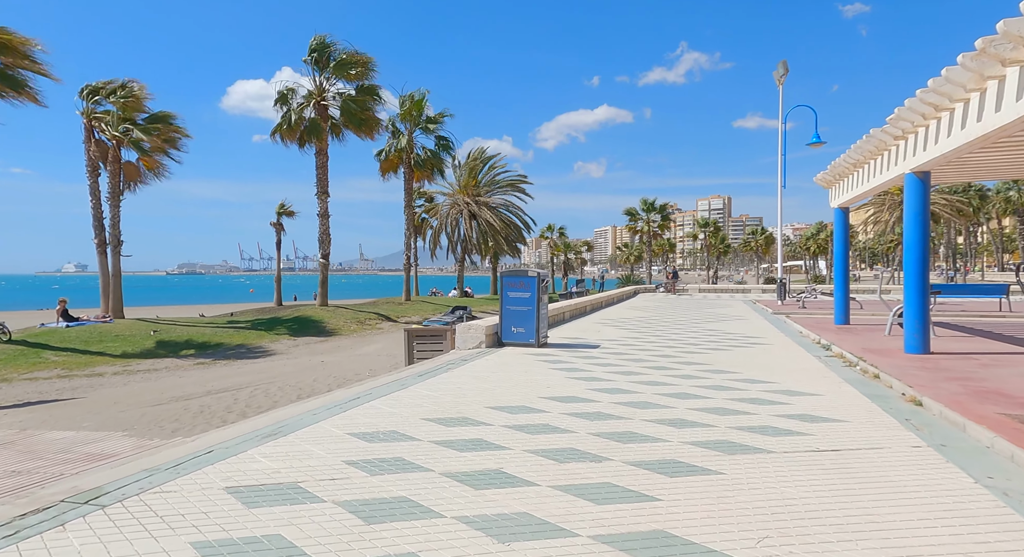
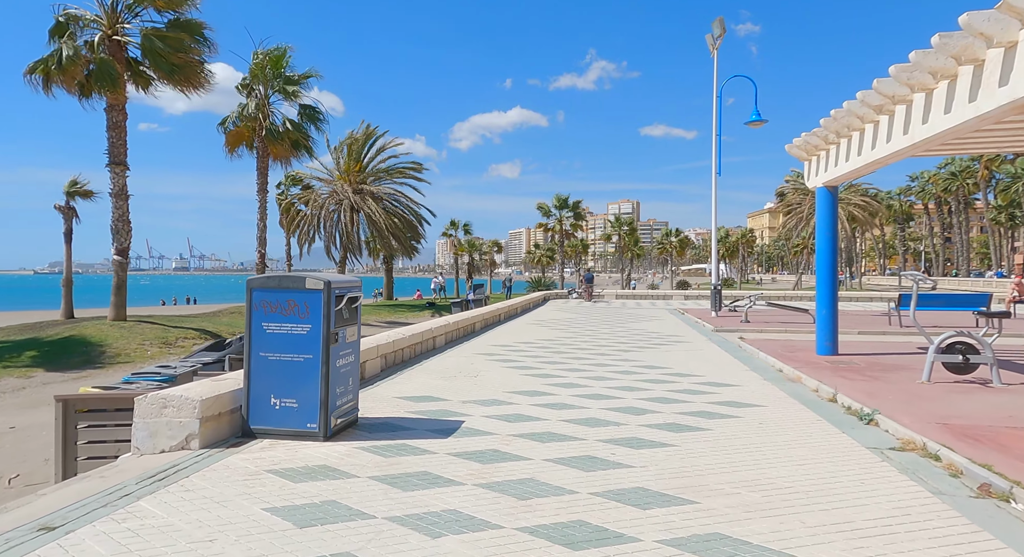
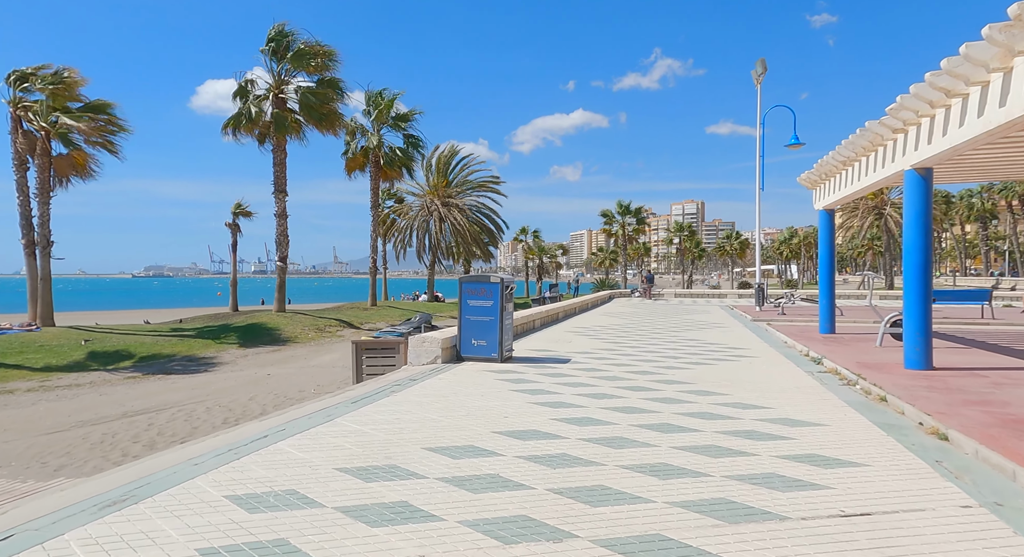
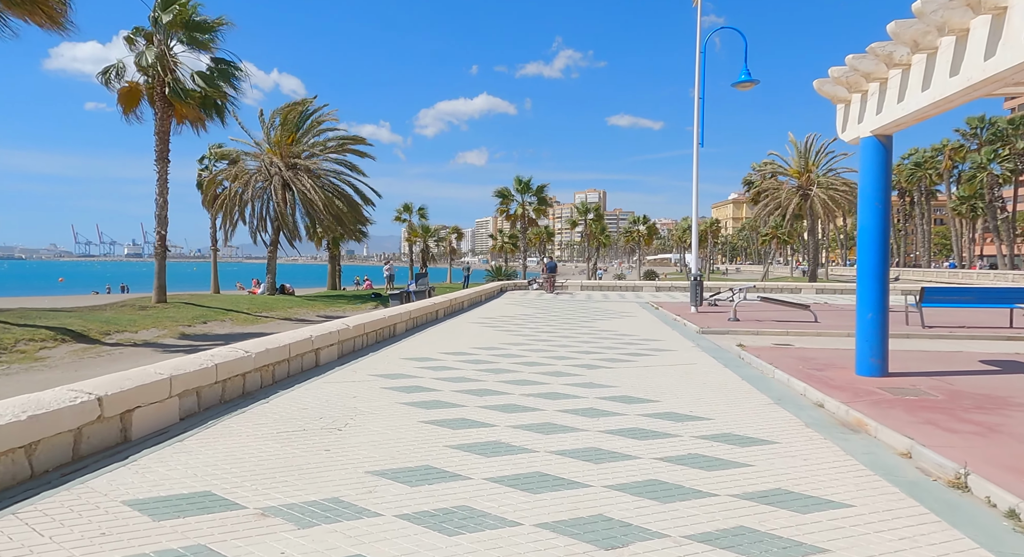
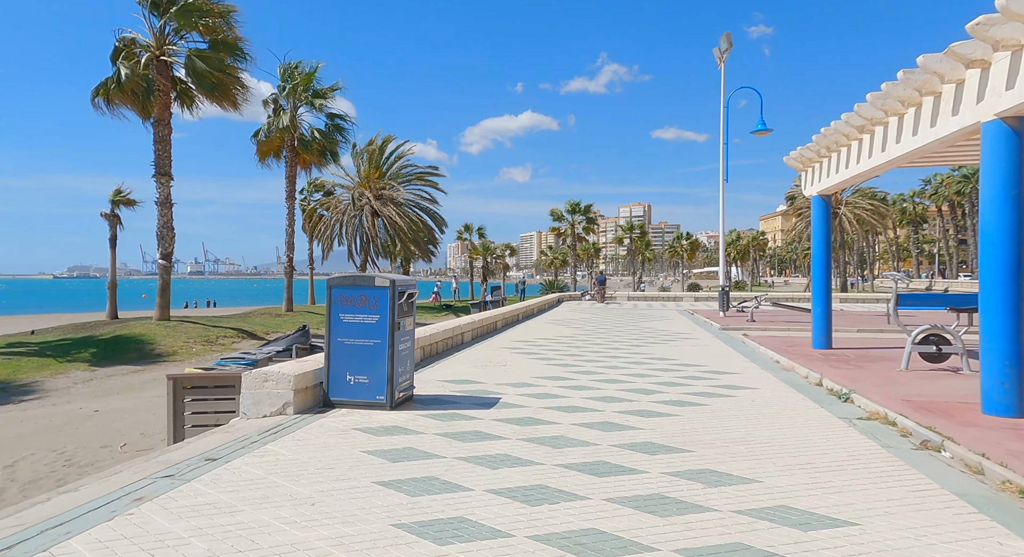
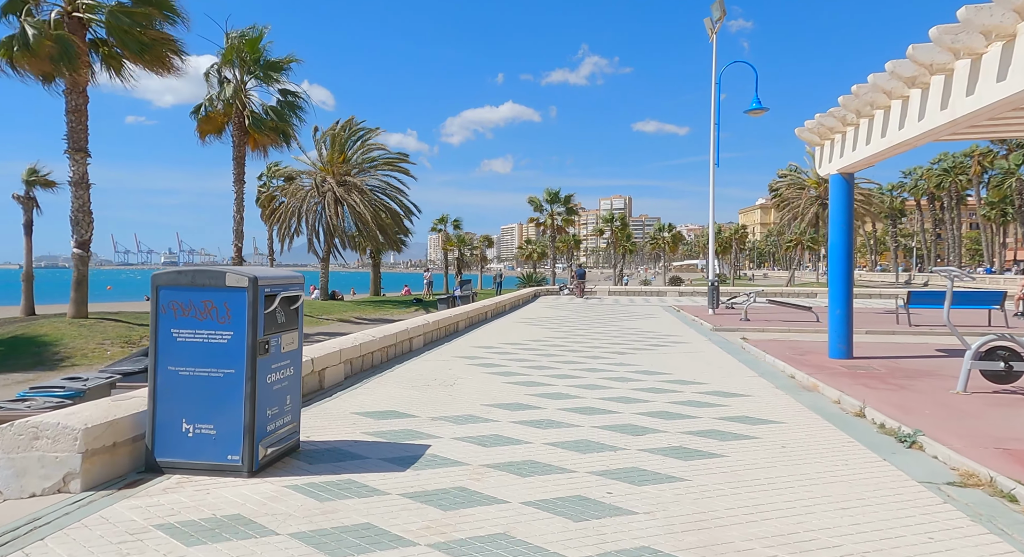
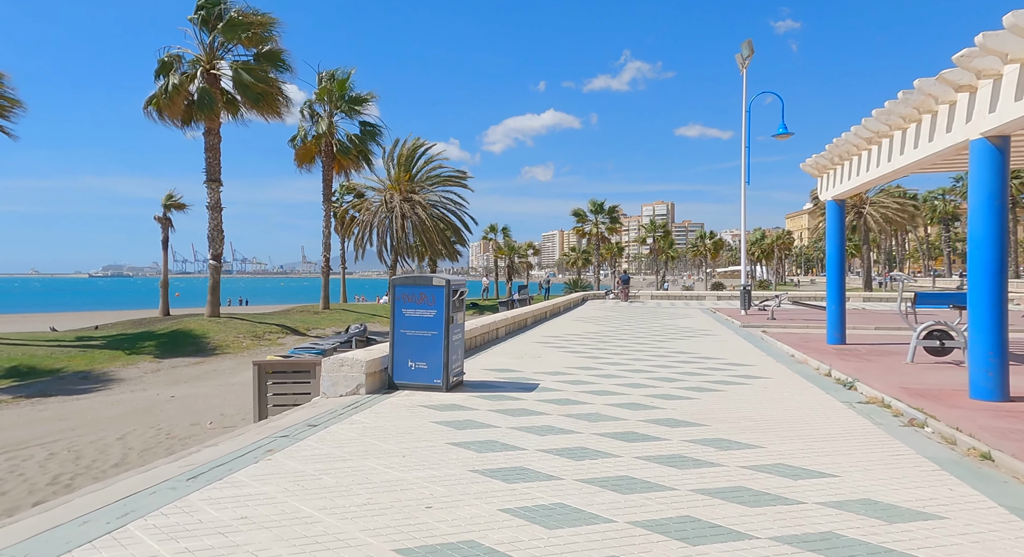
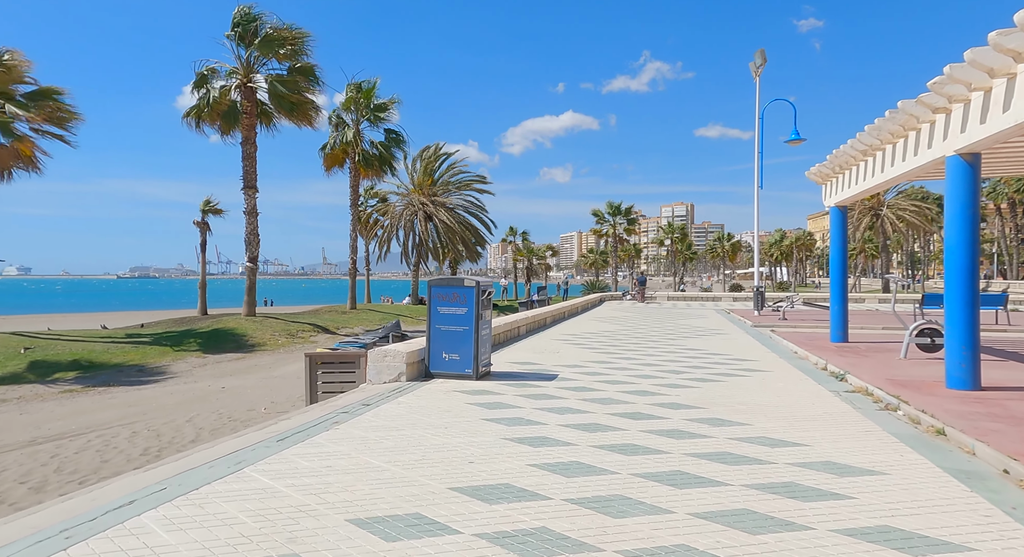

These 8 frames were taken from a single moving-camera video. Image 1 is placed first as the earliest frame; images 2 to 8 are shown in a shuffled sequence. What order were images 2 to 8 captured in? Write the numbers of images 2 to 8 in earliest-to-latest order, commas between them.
3, 8, 7, 5, 2, 6, 4
